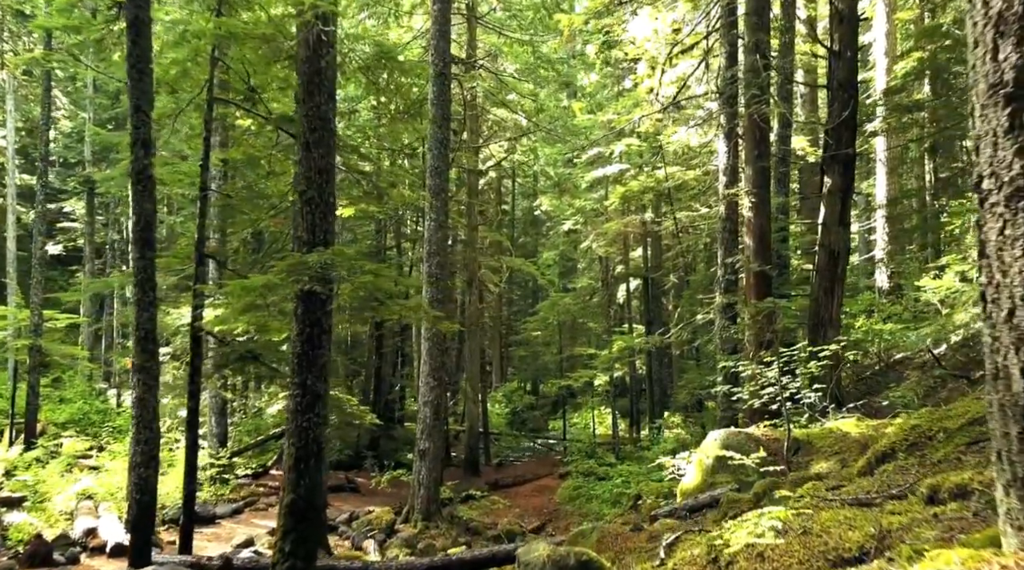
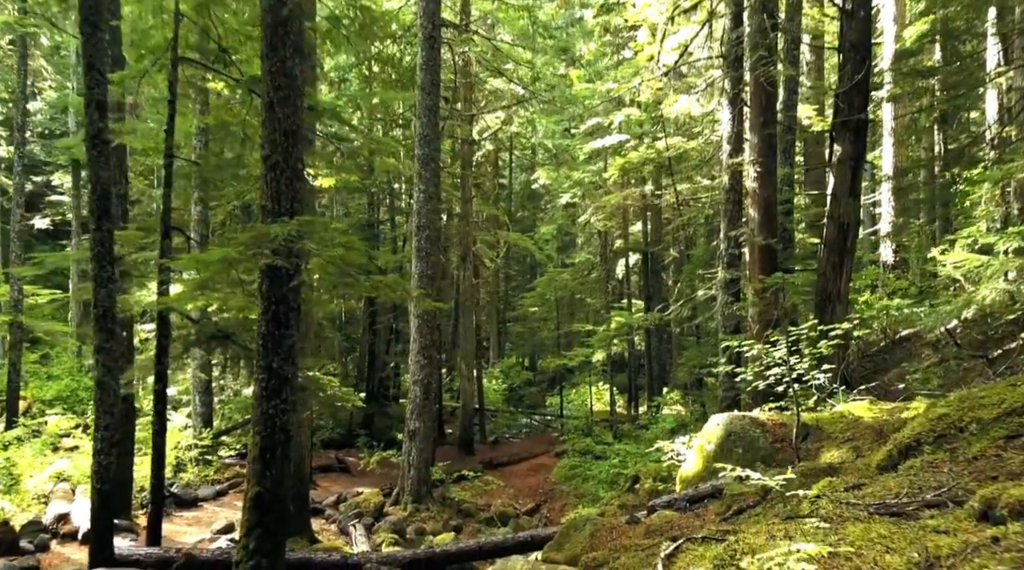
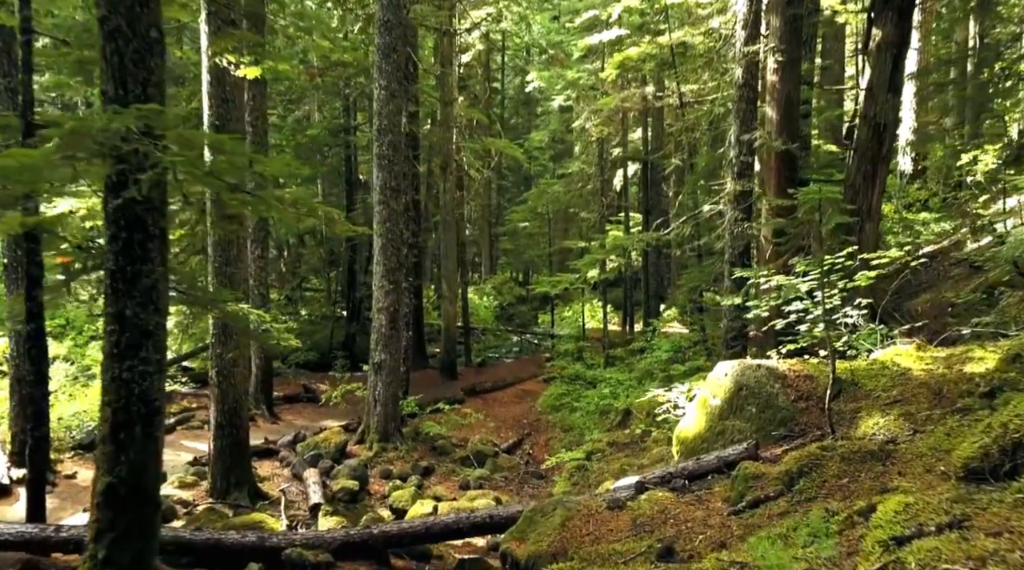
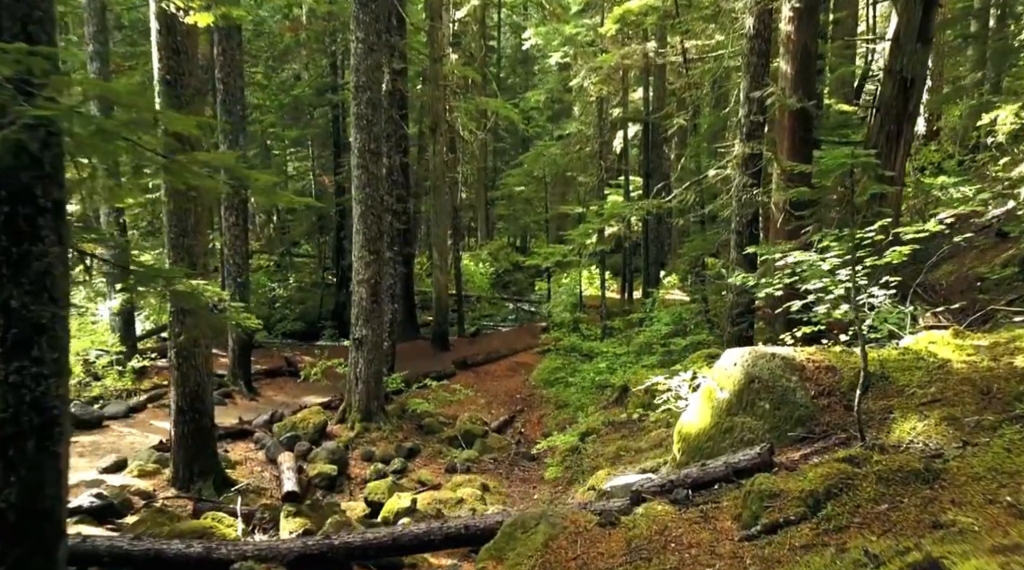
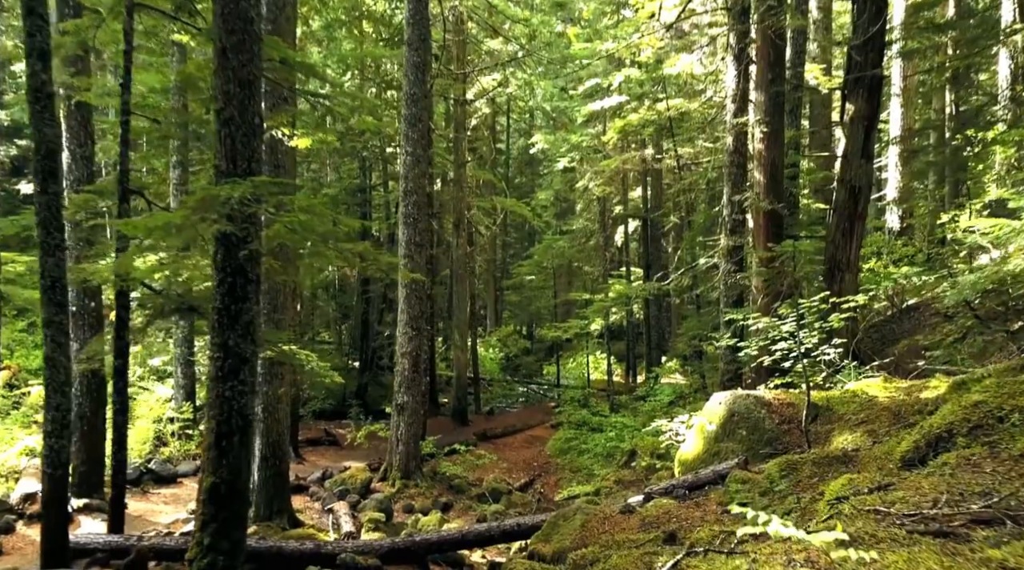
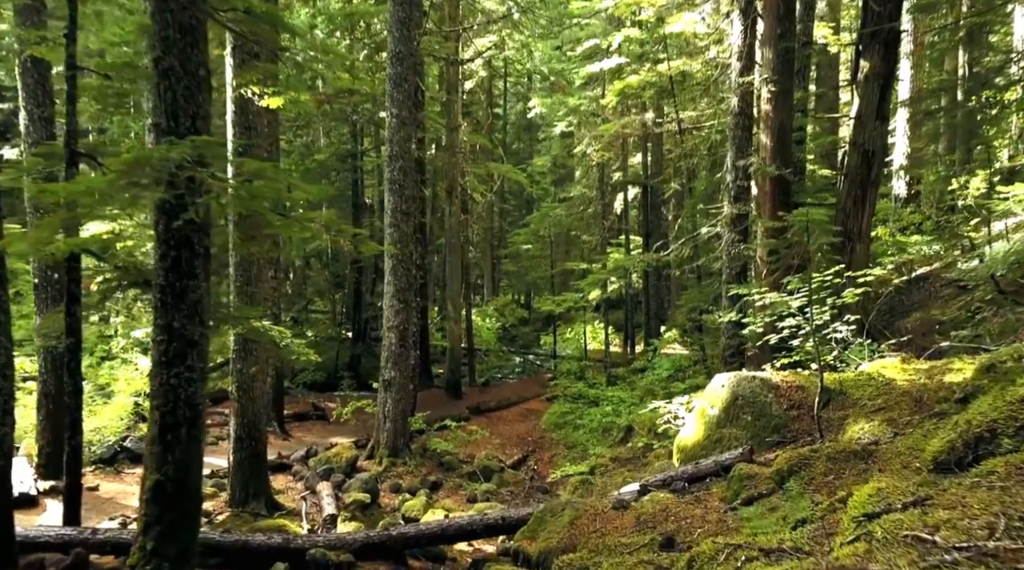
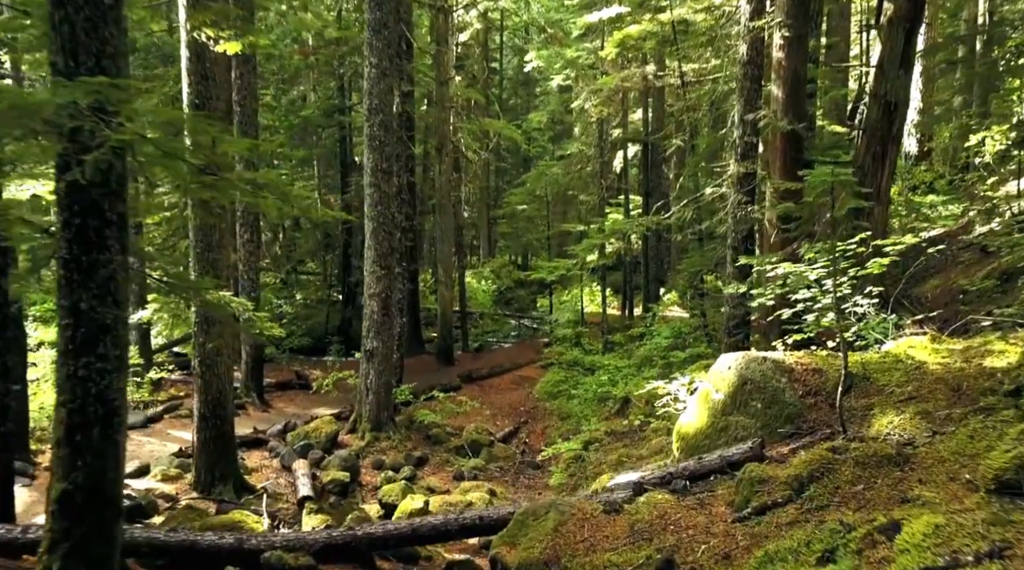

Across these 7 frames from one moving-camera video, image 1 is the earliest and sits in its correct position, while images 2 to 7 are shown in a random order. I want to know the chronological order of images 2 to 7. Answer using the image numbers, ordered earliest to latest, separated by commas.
2, 5, 6, 3, 7, 4
